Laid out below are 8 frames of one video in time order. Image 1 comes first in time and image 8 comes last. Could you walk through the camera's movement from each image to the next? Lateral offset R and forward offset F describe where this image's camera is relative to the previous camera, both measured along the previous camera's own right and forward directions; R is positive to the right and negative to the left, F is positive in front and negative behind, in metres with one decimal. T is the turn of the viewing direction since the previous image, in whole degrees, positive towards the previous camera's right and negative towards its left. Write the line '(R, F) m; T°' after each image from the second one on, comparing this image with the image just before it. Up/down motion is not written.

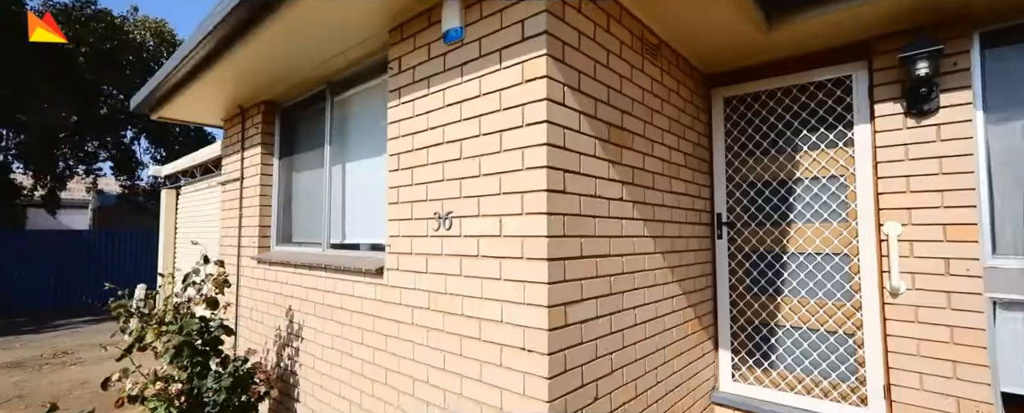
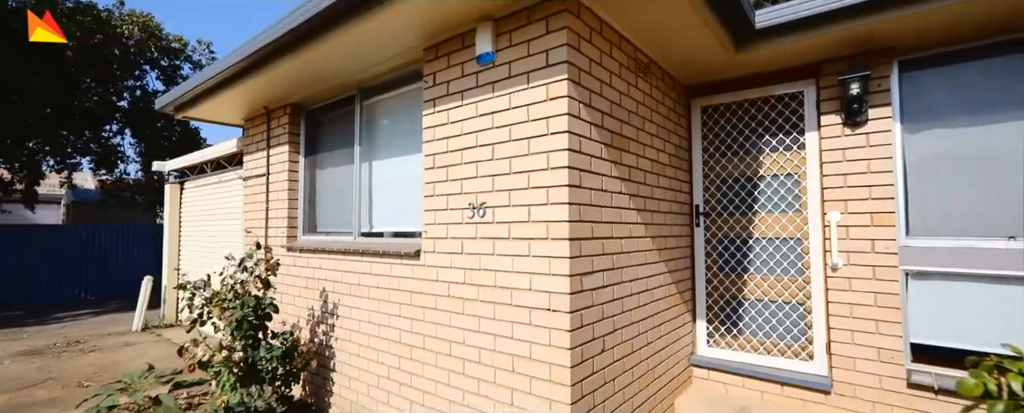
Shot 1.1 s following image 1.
(-0.3, -0.5) m; +3°
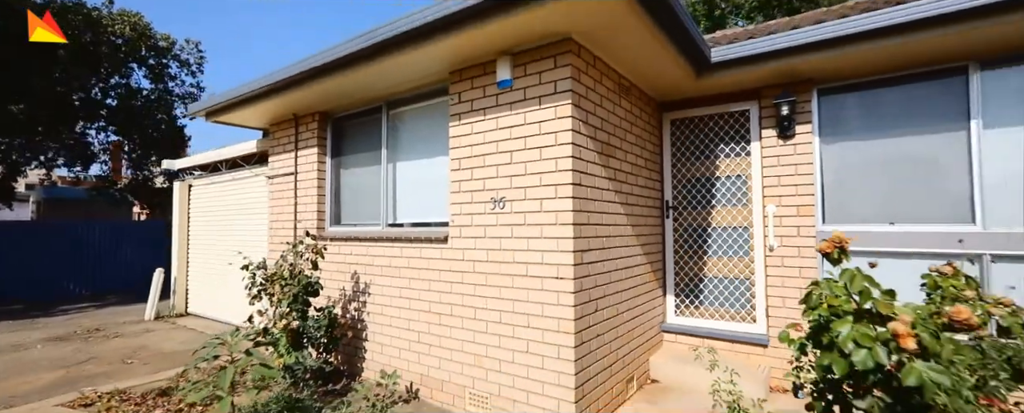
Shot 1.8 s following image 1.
(-0.3, -0.8) m; +3°
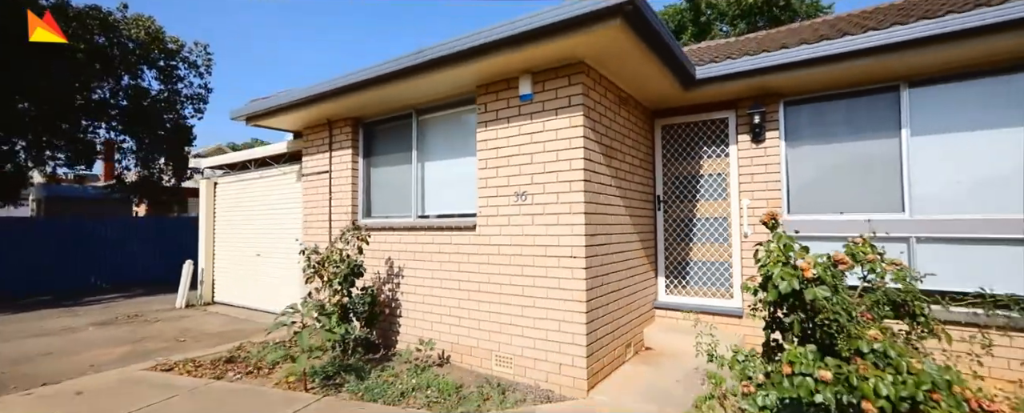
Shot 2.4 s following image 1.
(-0.3, -0.7) m; +1°
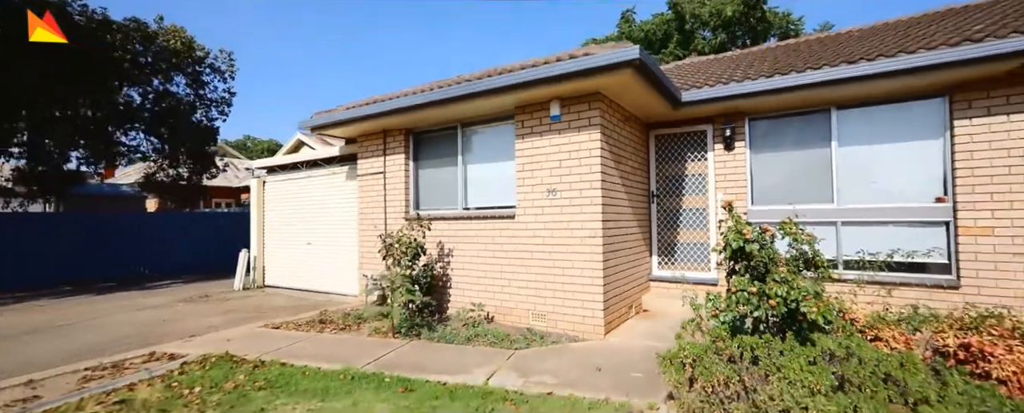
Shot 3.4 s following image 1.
(-0.6, -1.4) m; +2°
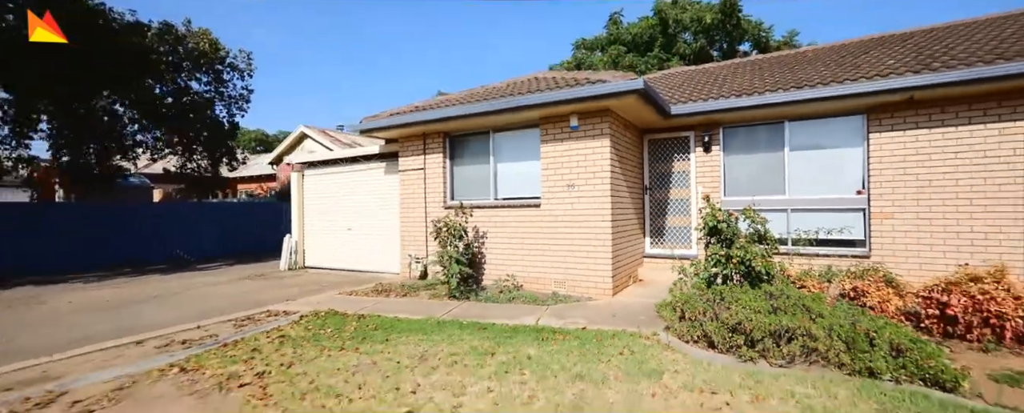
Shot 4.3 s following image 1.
(-0.7, -1.6) m; +2°
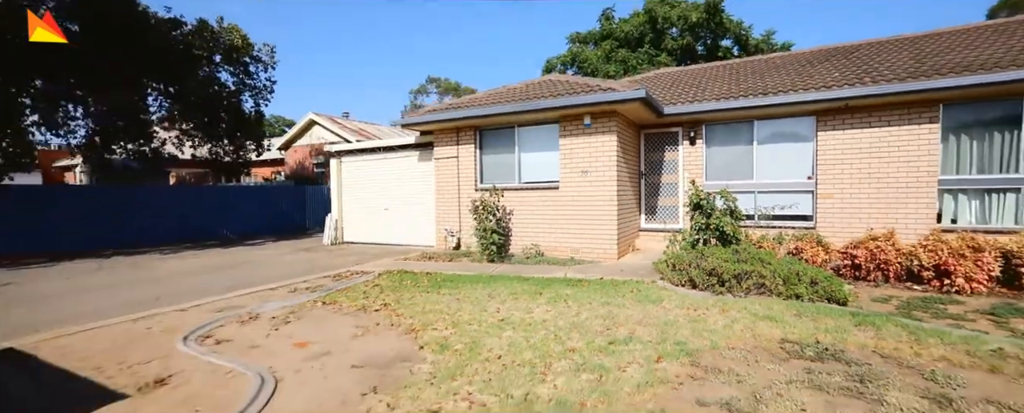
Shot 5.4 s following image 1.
(-0.8, -1.8) m; +2°
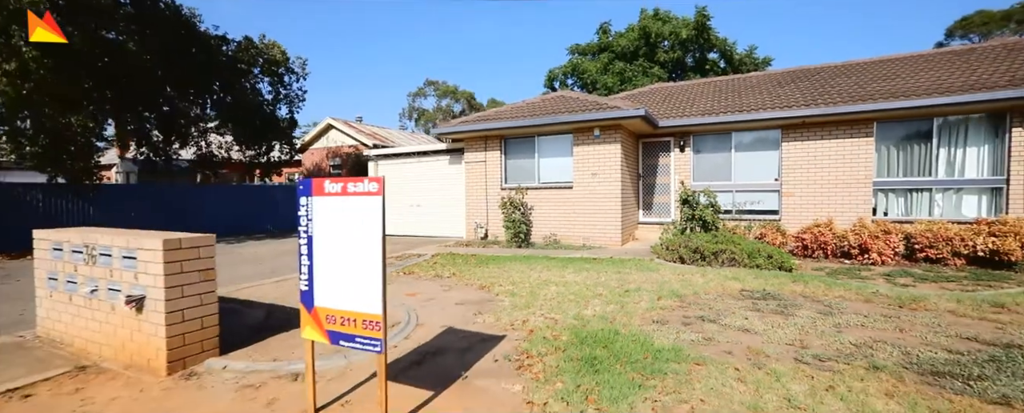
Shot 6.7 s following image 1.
(-0.7, -2.0) m; +1°
